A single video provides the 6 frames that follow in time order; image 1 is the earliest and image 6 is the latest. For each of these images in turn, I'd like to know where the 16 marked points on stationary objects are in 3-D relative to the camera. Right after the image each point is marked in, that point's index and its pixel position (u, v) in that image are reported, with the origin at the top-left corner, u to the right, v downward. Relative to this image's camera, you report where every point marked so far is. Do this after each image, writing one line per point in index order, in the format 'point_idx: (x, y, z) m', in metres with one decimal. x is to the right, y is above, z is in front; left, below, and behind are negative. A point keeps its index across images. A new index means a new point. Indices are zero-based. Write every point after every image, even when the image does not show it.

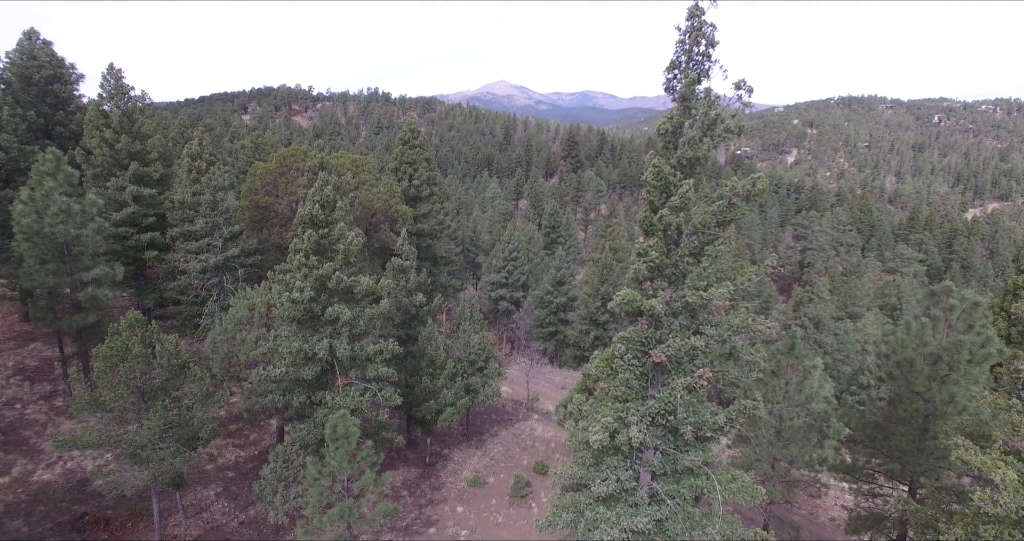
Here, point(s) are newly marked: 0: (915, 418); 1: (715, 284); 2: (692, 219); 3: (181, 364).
0: (+11.2, -4.2, +12.8) m
1: (+4.8, -0.4, +10.5) m
2: (+4.3, +1.1, +10.4) m
3: (-9.4, -2.7, +13.0) m
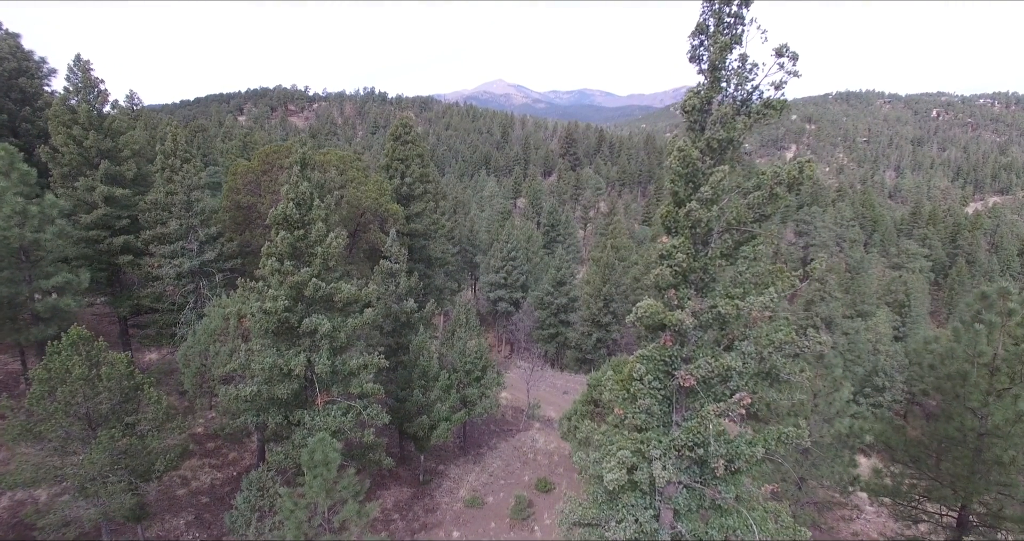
0: (+11.2, -4.2, +11.3) m
1: (+4.7, -0.4, +8.9) m
2: (+4.2, +1.0, +8.8) m
3: (-9.5, -2.9, +11.5) m
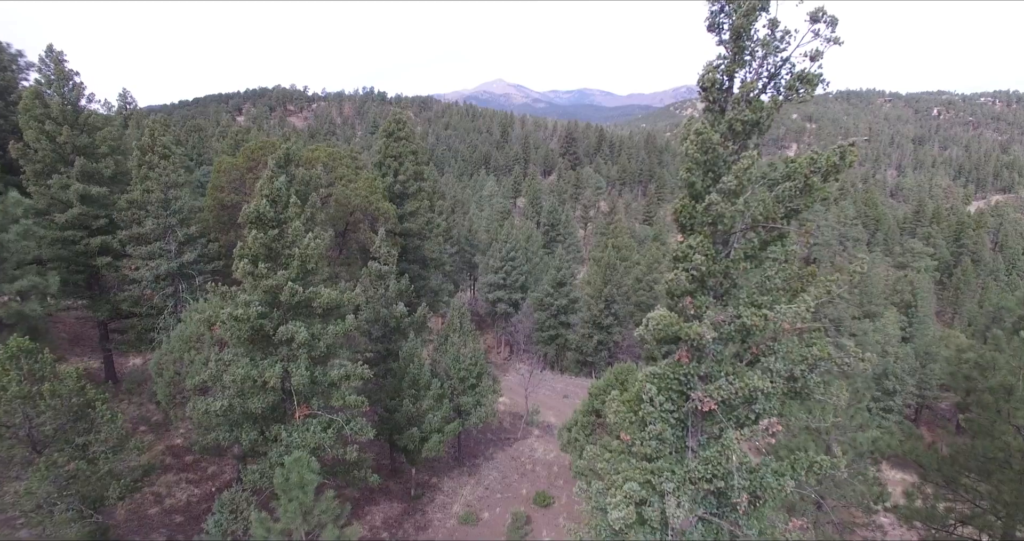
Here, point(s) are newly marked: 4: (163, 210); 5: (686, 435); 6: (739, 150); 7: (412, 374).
0: (+11.1, -4.2, +10.2) m
1: (+4.6, -0.5, +7.8) m
2: (+4.1, +1.0, +7.7) m
3: (-9.6, -3.0, +10.3) m
4: (-15.1, +2.6, +19.8) m
5: (+3.0, -2.8, +7.9) m
6: (+4.2, +2.2, +8.4) m
7: (-3.9, -4.0, +17.8) m
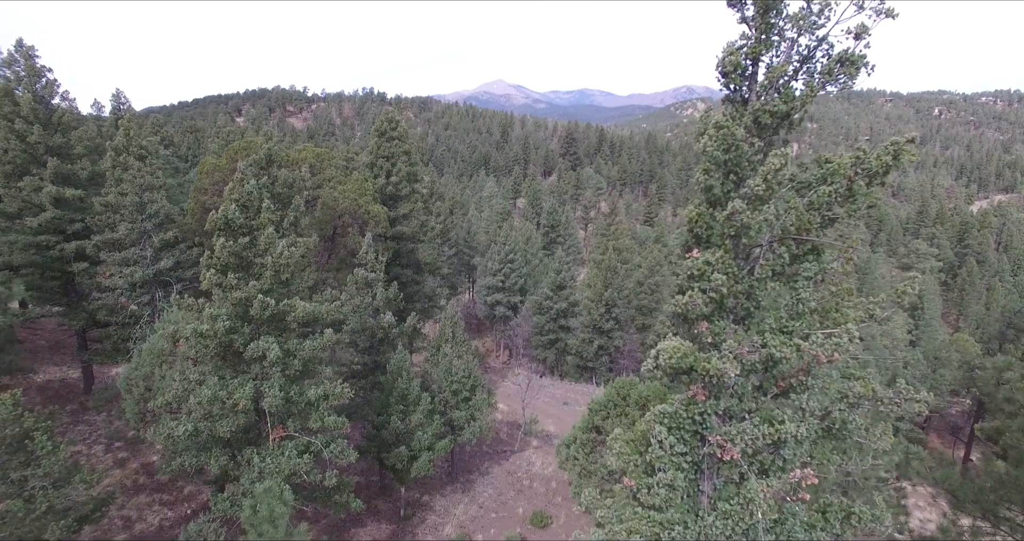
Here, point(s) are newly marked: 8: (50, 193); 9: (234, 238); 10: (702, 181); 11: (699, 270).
0: (+10.9, -4.4, +9.1) m
1: (+4.4, -0.8, +6.7) m
2: (+3.9, +0.7, +6.6) m
3: (-9.8, -3.2, +9.3) m
4: (-15.3, +2.3, +18.7) m
5: (+2.8, -3.1, +6.8) m
6: (+4.0, +2.0, +7.4) m
7: (-4.0, -4.3, +16.7) m
8: (-19.3, +3.3, +19.2) m
9: (-7.1, +0.8, +11.7) m
10: (+2.9, +1.4, +7.0) m
11: (+2.7, 0.0, +6.7) m
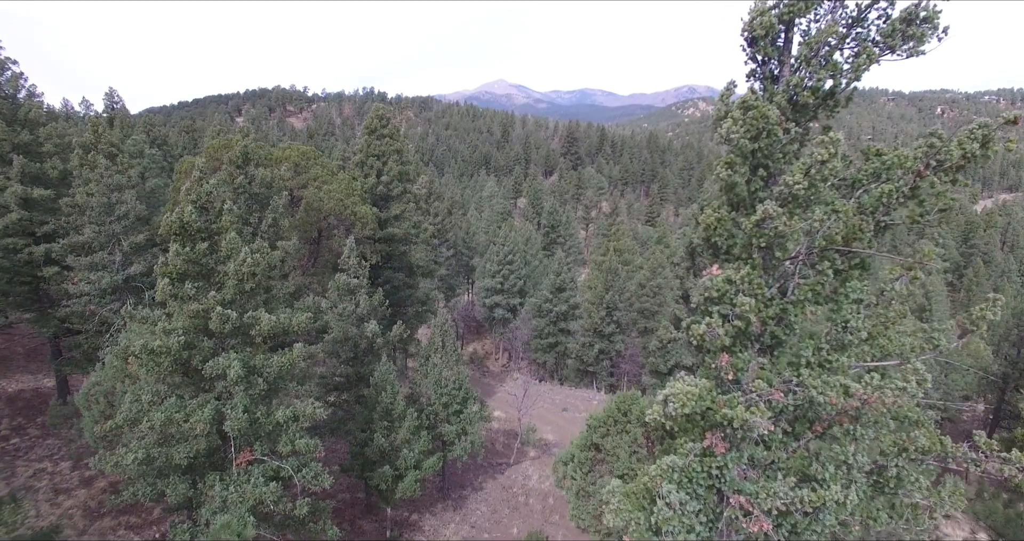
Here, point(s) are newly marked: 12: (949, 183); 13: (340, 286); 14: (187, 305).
0: (+10.6, -4.6, +7.9) m
1: (+4.1, -0.9, +5.5) m
2: (+3.6, +0.5, +5.4) m
3: (-10.1, -3.4, +8.1) m
4: (-15.5, +2.1, +17.6) m
5: (+2.5, -3.2, +5.6) m
6: (+3.7, +1.8, +6.2) m
7: (-4.3, -4.5, +15.5) m
8: (-19.5, +3.1, +18.0) m
9: (-7.4, +0.6, +10.6) m
10: (+2.6, +1.2, +5.9) m
11: (+2.4, -0.2, +5.5) m
12: (+6.3, +1.2, +6.5) m
13: (-5.8, -0.6, +15.3) m
14: (-7.3, -0.8, +10.3) m
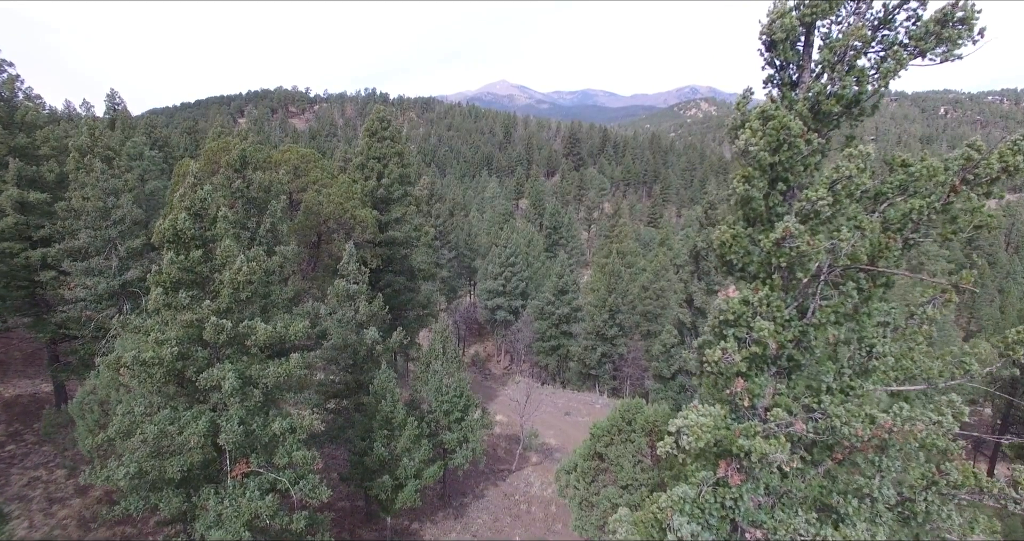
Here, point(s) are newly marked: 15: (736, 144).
0: (+10.6, -4.8, +7.6) m
1: (+4.1, -1.1, +5.2) m
2: (+3.6, +0.3, +5.1) m
3: (-10.1, -3.6, +7.9) m
4: (-15.4, +1.9, +17.4) m
5: (+2.5, -3.4, +5.3) m
6: (+3.8, +1.6, +5.9) m
7: (-4.2, -4.7, +15.3) m
8: (-19.5, +2.9, +17.9) m
9: (-7.3, +0.4, +10.3) m
10: (+2.6, +1.0, +5.6) m
11: (+2.4, -0.4, +5.2) m
12: (+6.3, +1.0, +6.2) m
13: (-5.7, -0.8, +15.1) m
14: (-7.3, -1.0, +10.0) m
15: (+2.8, +1.7, +6.1) m
